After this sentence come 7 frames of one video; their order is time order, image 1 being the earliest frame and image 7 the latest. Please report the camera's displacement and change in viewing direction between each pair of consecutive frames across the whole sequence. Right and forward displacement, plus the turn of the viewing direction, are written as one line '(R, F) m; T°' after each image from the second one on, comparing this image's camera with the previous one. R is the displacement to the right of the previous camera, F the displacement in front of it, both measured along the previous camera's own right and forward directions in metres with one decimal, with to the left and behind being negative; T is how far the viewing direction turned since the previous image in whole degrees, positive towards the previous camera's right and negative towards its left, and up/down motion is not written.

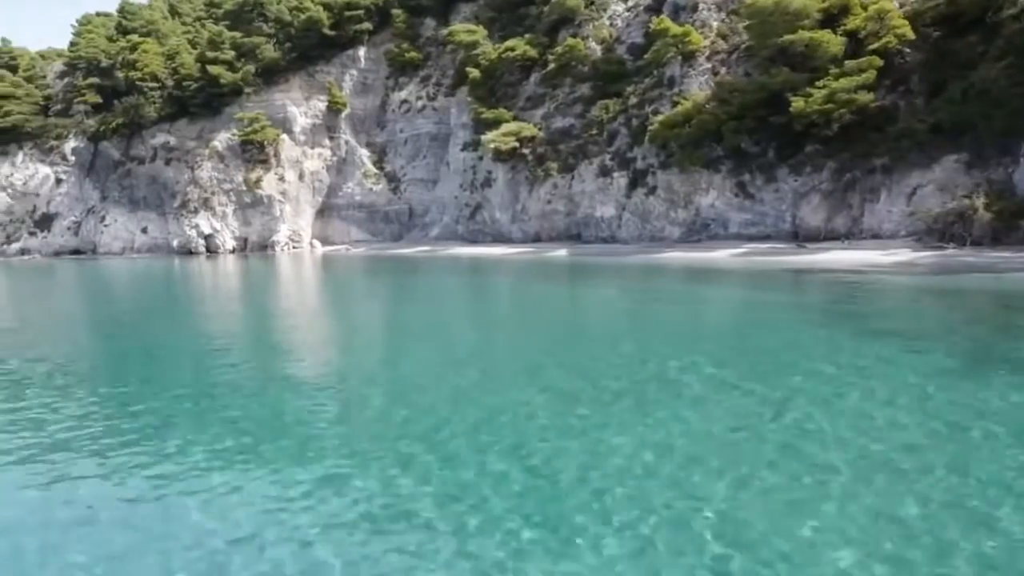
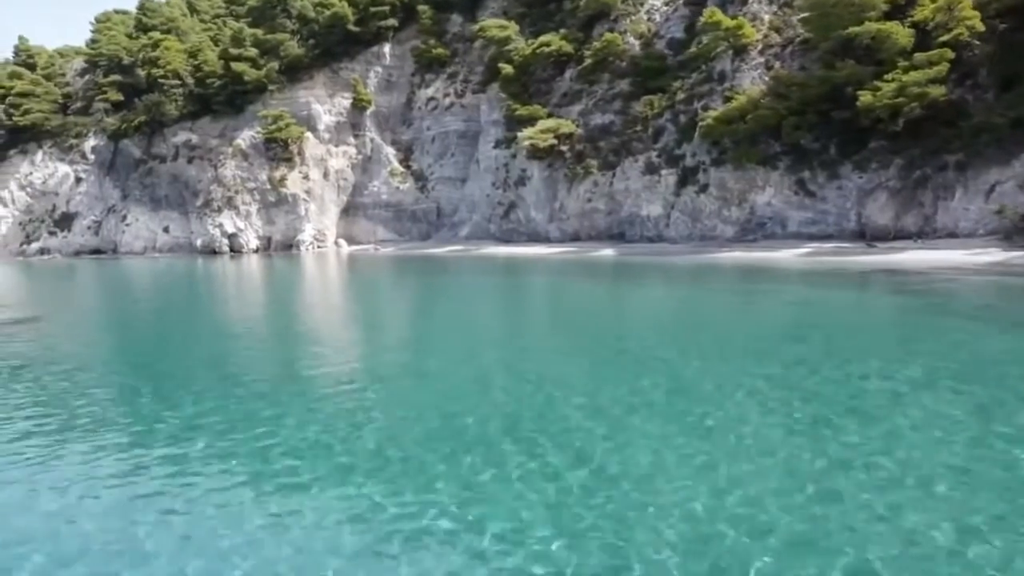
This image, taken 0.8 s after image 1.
(-2.0, +1.0) m; 0°
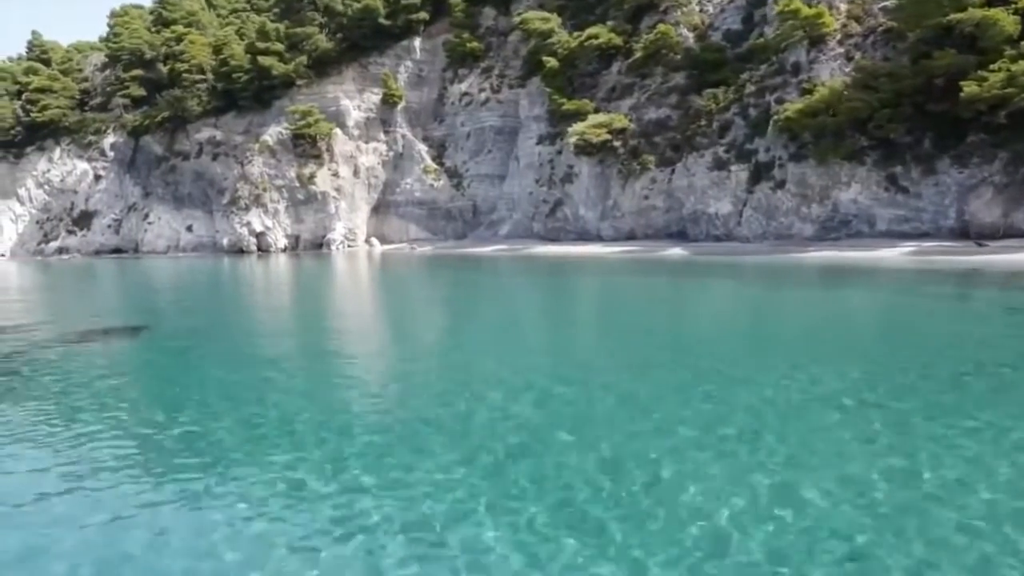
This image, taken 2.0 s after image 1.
(-3.1, +1.6) m; 0°
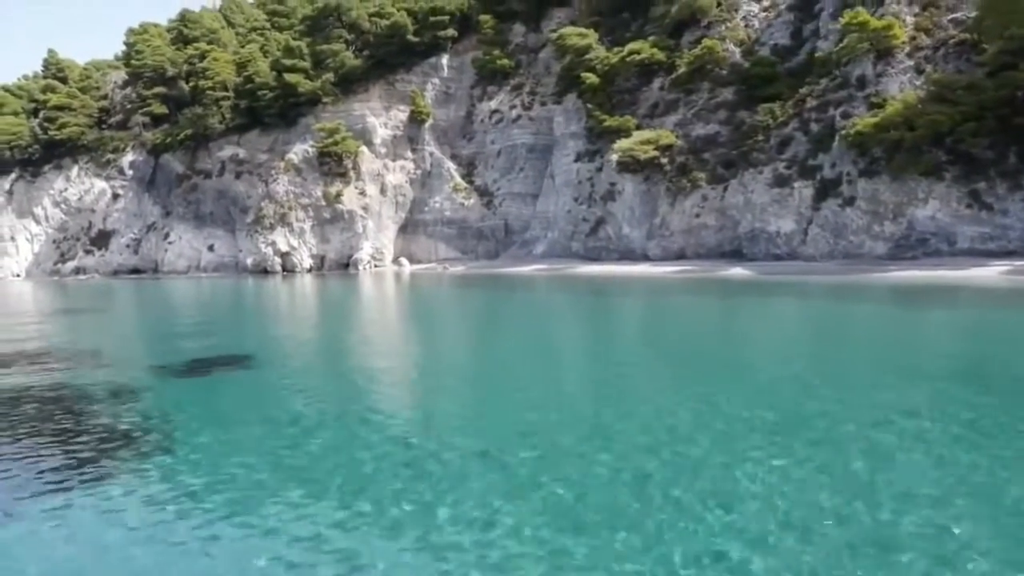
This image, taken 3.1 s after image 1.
(-2.6, +1.4) m; 0°
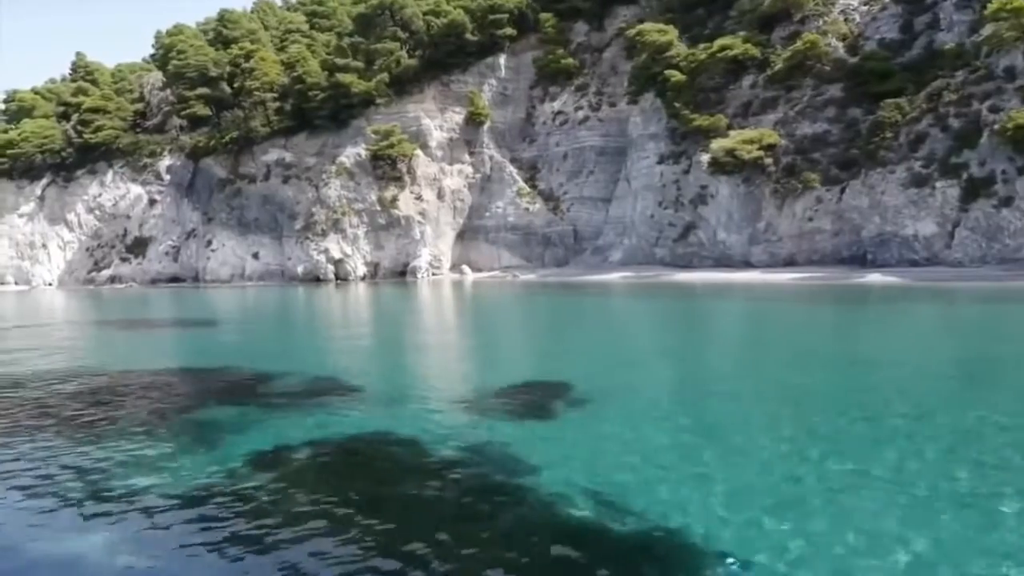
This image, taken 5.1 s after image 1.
(-5.1, +2.8) m; 0°
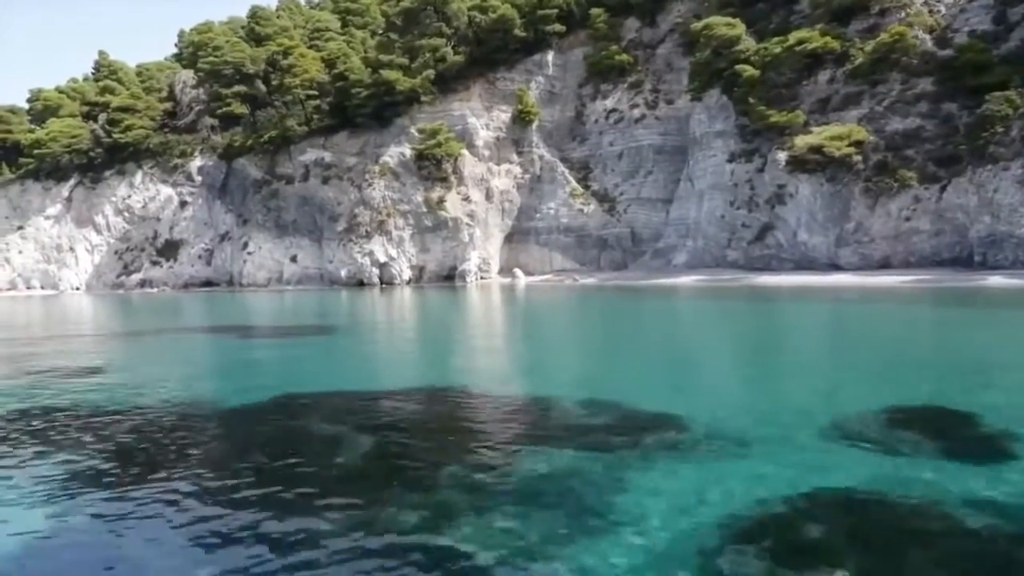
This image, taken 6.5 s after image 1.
(-3.9, +2.0) m; 0°
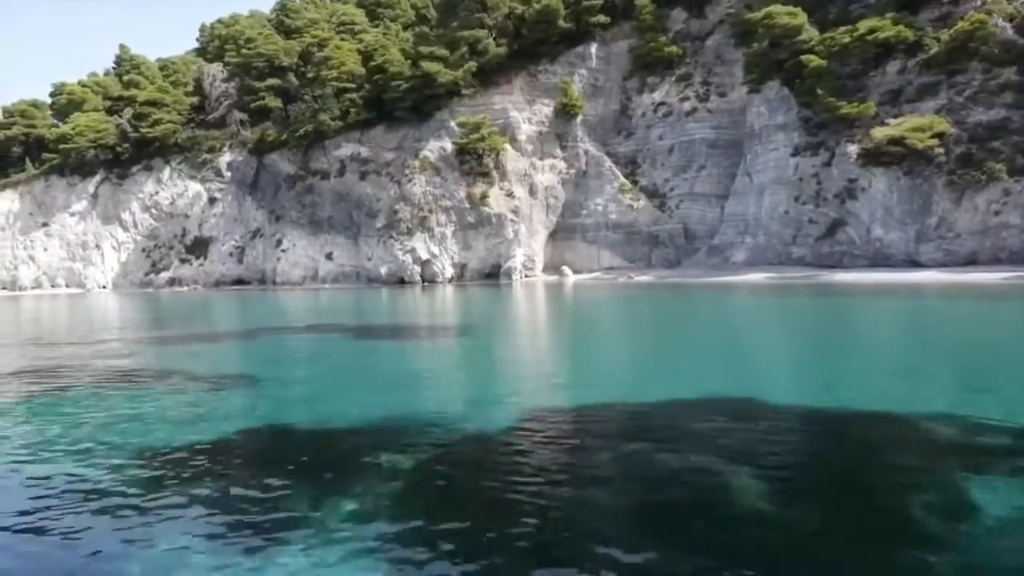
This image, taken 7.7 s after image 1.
(-3.3, +1.5) m; 0°
